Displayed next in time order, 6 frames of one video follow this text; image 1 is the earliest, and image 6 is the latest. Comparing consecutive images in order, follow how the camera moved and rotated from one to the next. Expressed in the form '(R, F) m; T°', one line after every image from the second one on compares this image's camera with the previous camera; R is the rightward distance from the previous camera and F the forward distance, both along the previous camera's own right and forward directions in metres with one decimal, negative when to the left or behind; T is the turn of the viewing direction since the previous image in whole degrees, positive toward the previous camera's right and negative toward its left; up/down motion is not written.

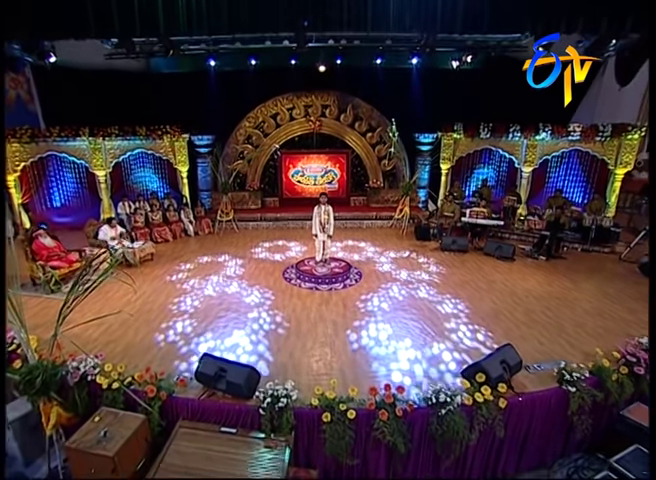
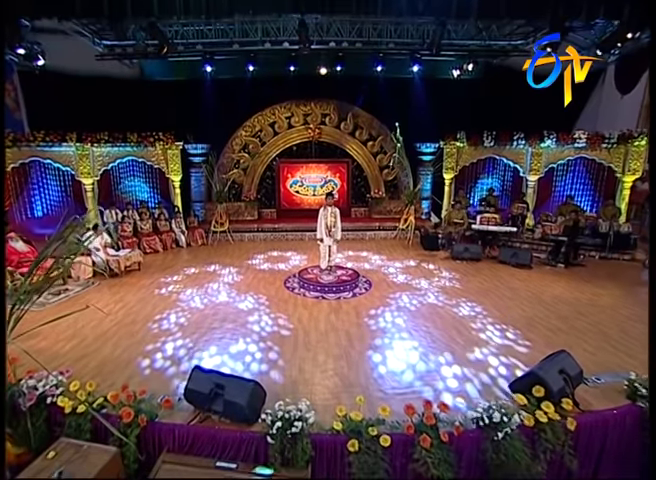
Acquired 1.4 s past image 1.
(-0.2, +0.6) m; +1°
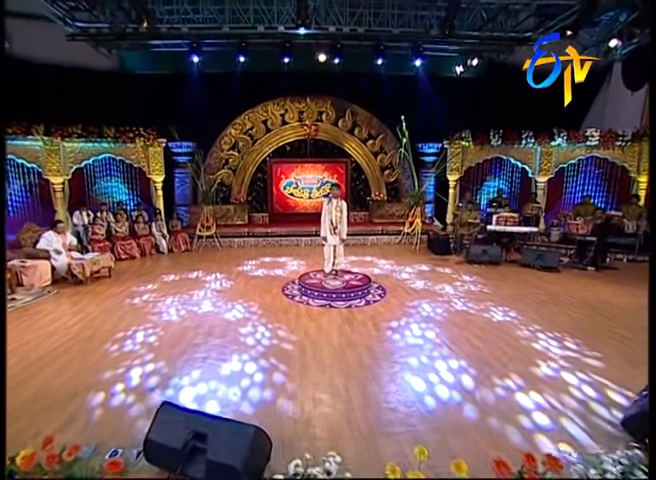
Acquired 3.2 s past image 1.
(-0.3, +1.0) m; +2°
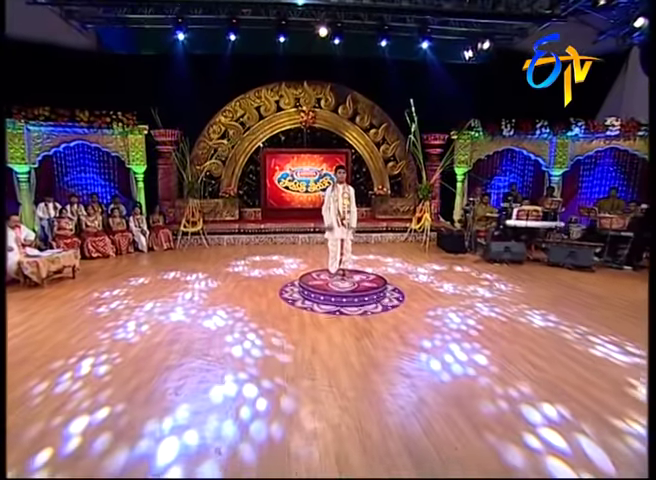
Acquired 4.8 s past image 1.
(-0.2, +0.9) m; +1°
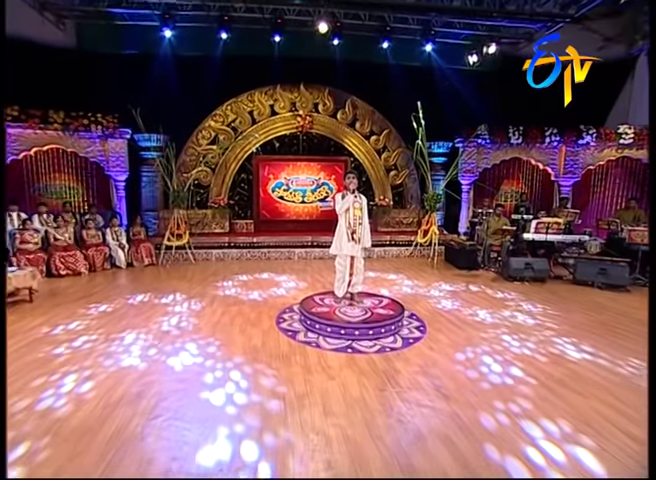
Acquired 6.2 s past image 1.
(-0.2, +0.7) m; +1°
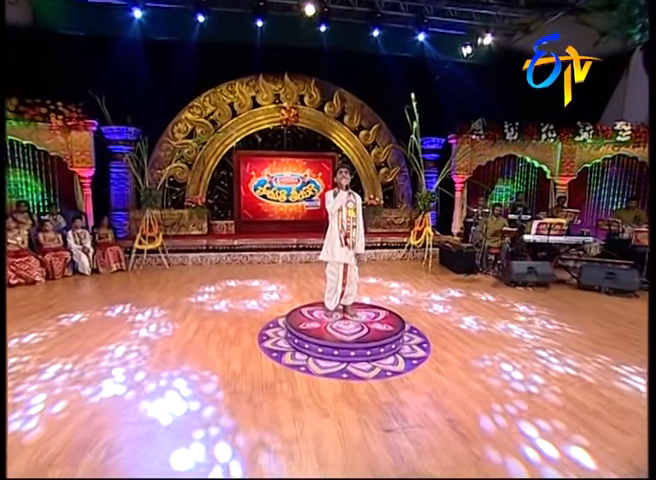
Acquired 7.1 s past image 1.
(0.0, +0.6) m; +2°
